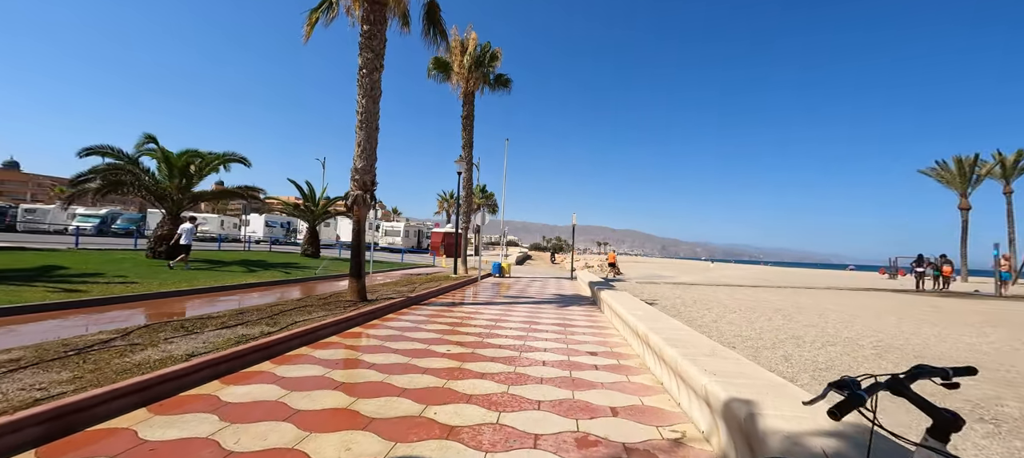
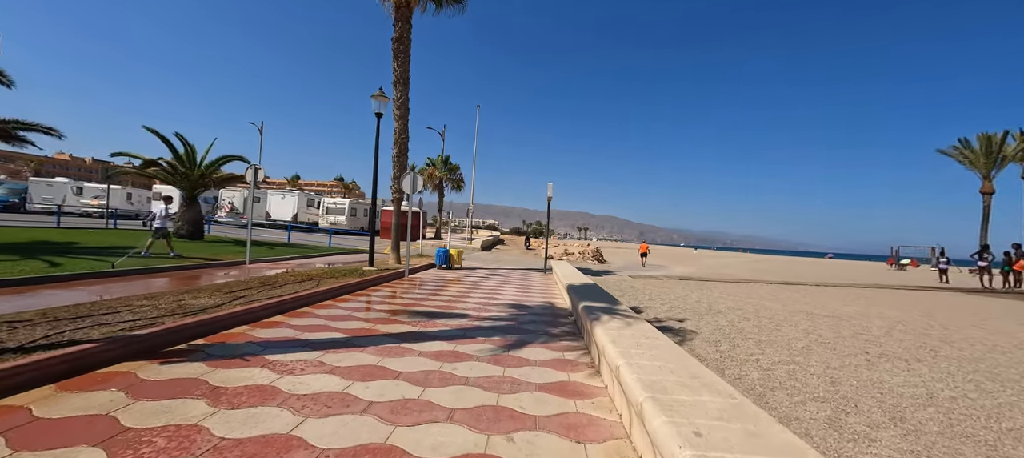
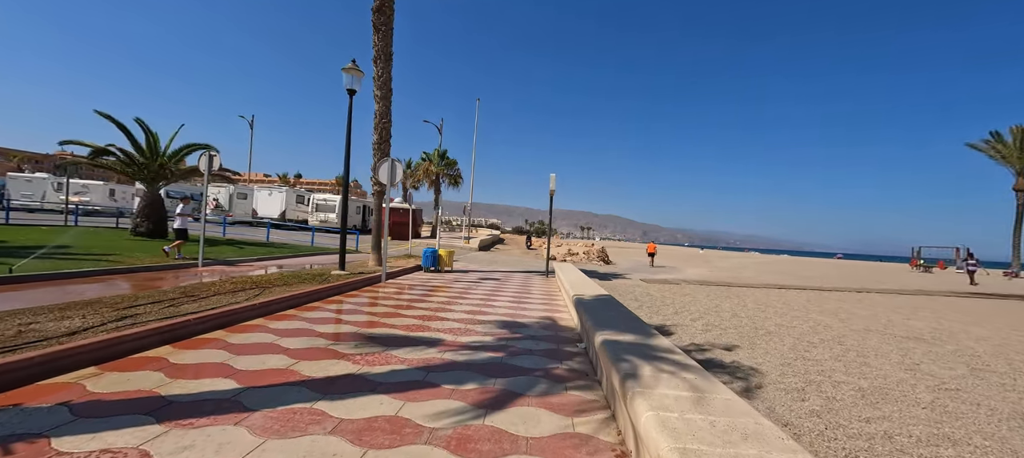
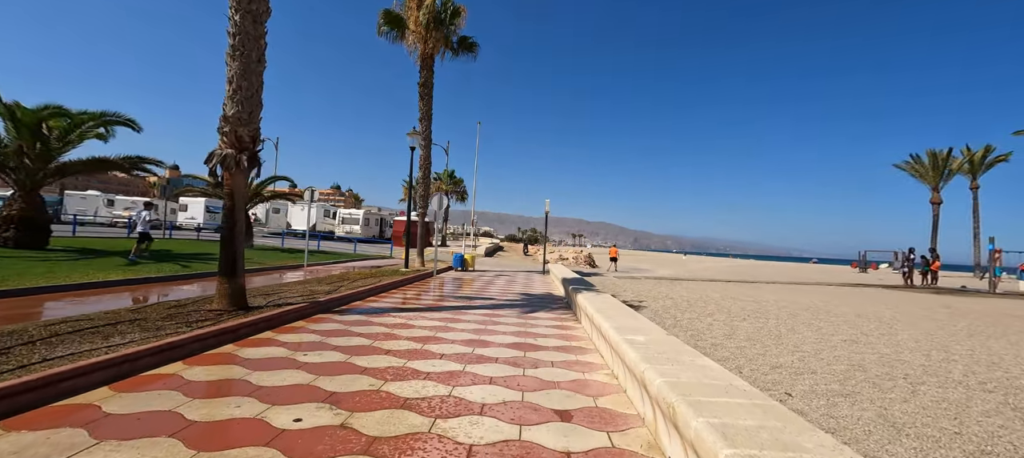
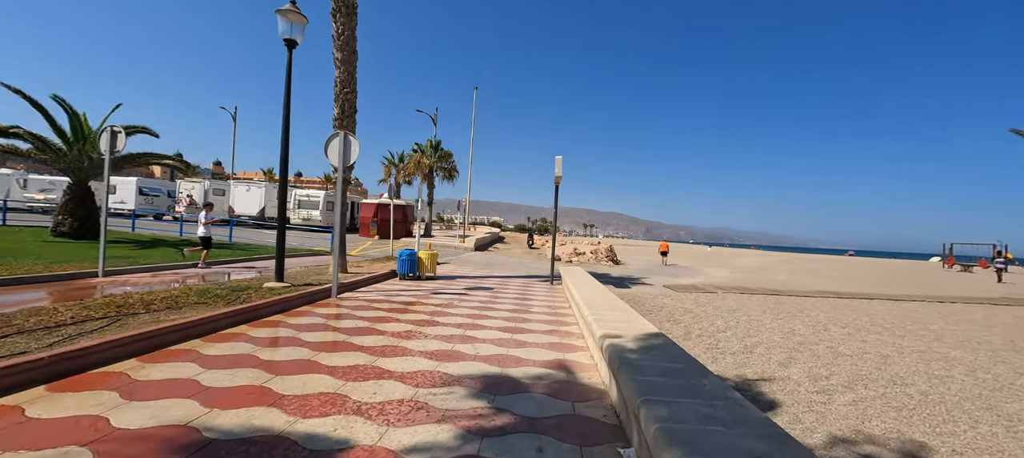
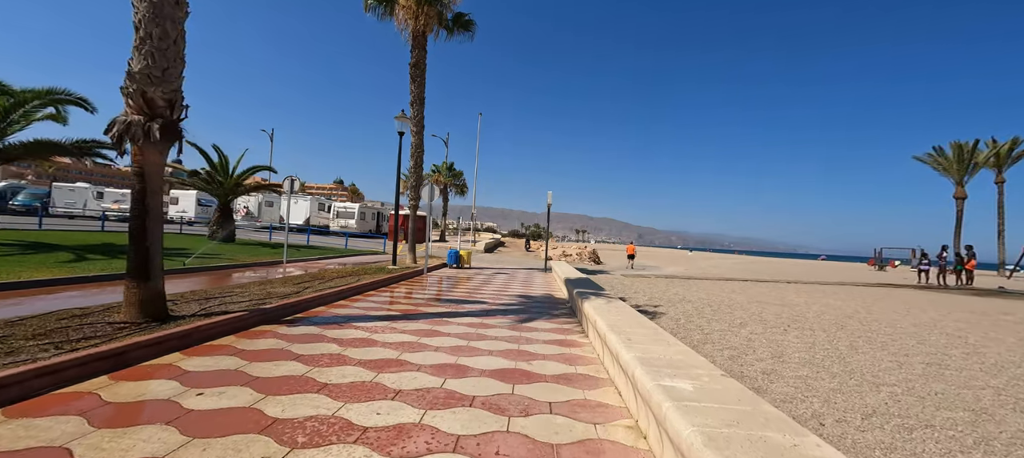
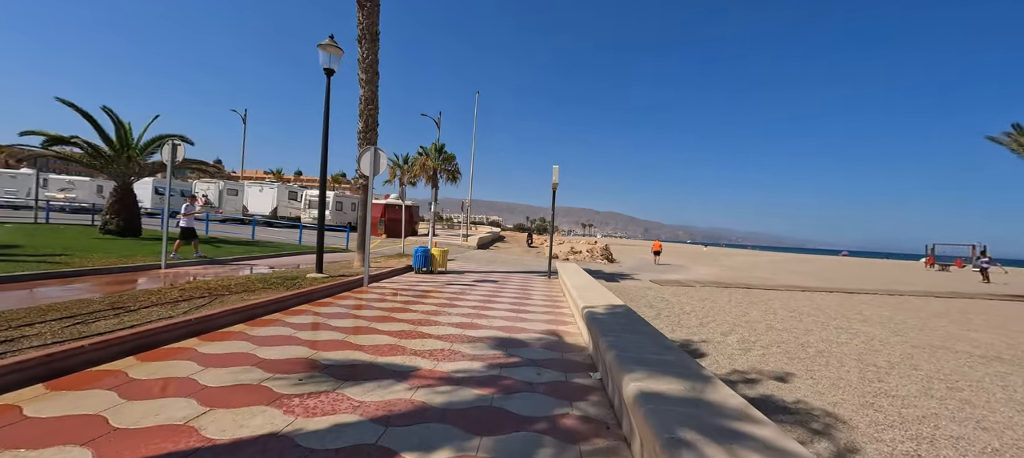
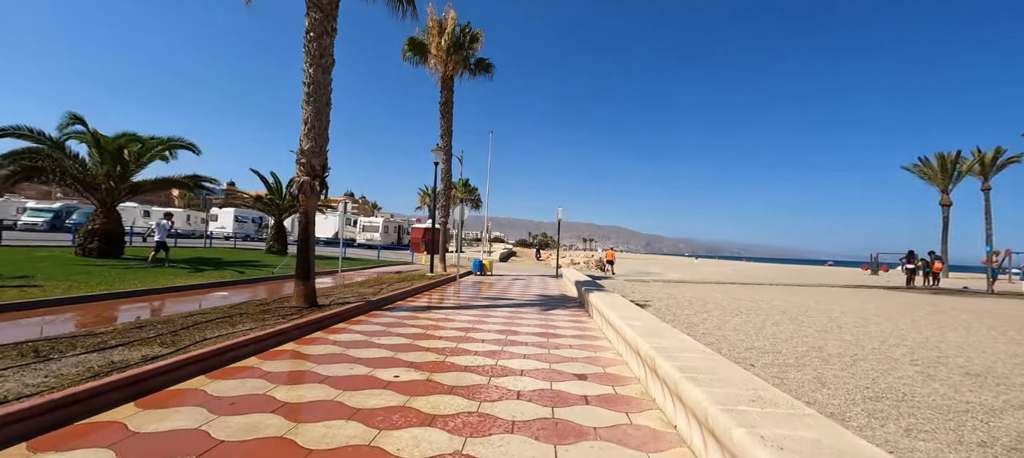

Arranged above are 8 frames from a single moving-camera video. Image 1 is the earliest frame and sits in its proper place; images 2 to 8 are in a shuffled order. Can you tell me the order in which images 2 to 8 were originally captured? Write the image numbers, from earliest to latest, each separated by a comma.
8, 4, 6, 2, 3, 7, 5
